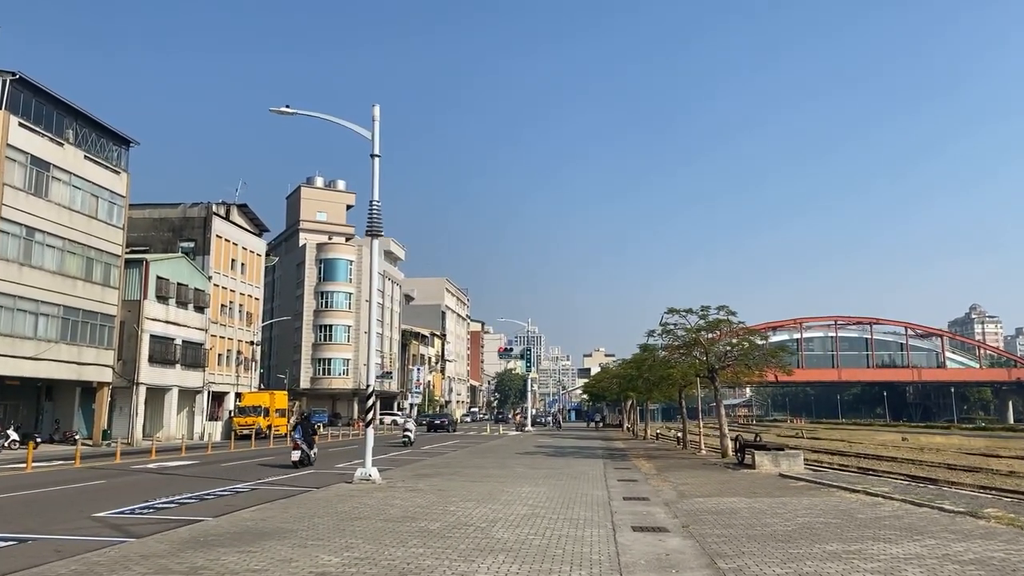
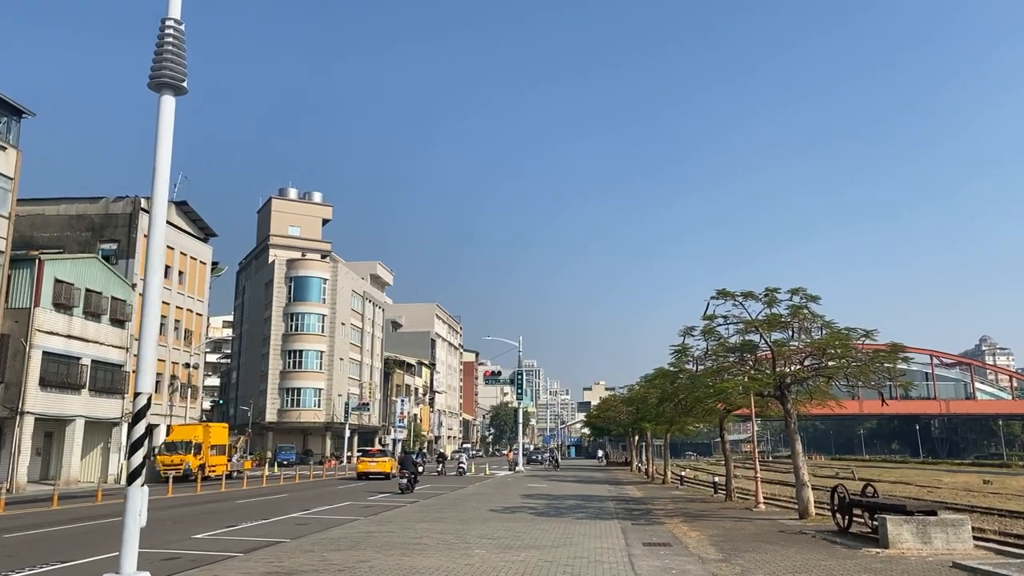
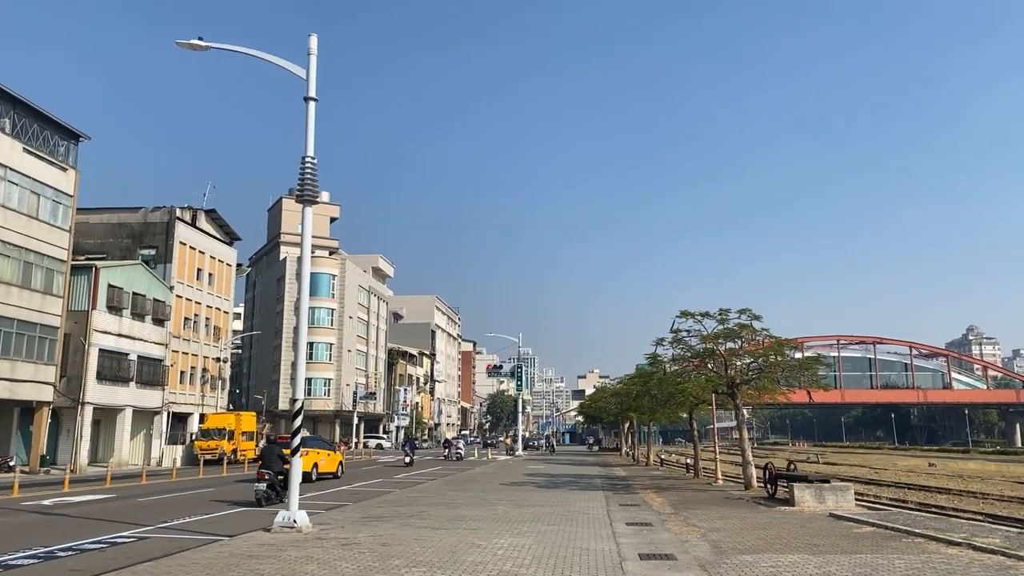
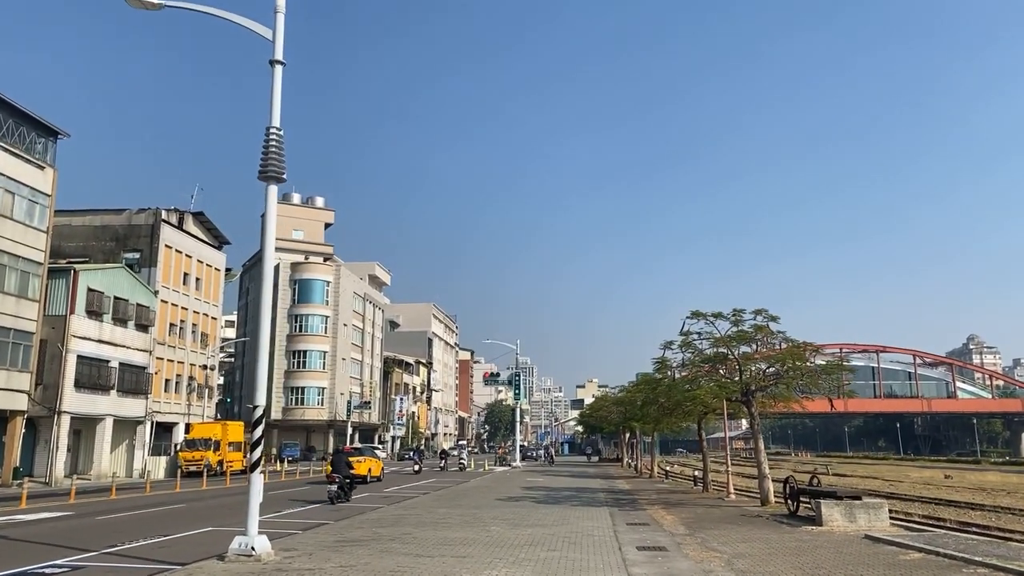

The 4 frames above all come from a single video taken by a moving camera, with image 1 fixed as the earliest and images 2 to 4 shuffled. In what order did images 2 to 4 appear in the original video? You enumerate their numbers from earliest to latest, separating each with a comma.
3, 4, 2
